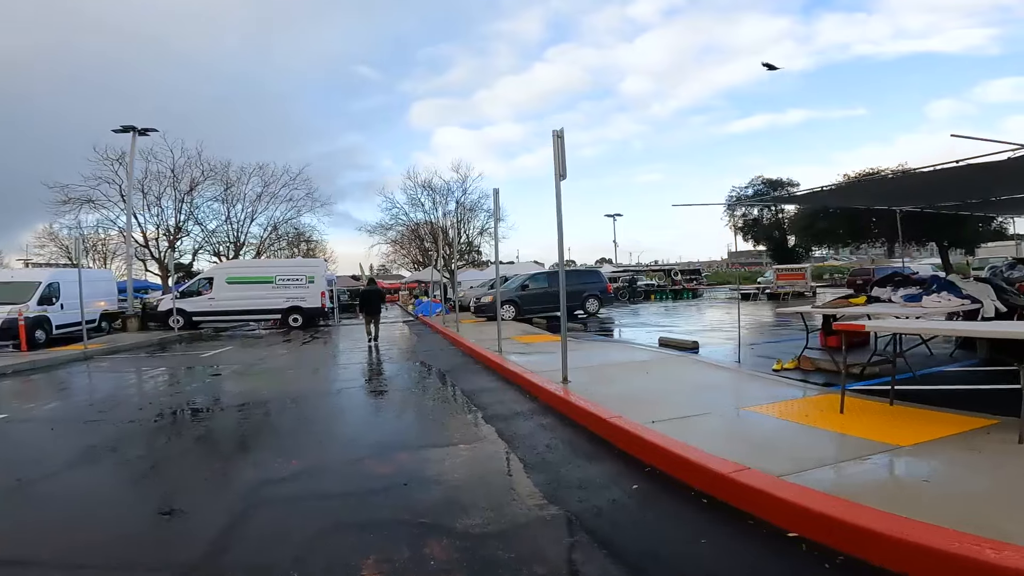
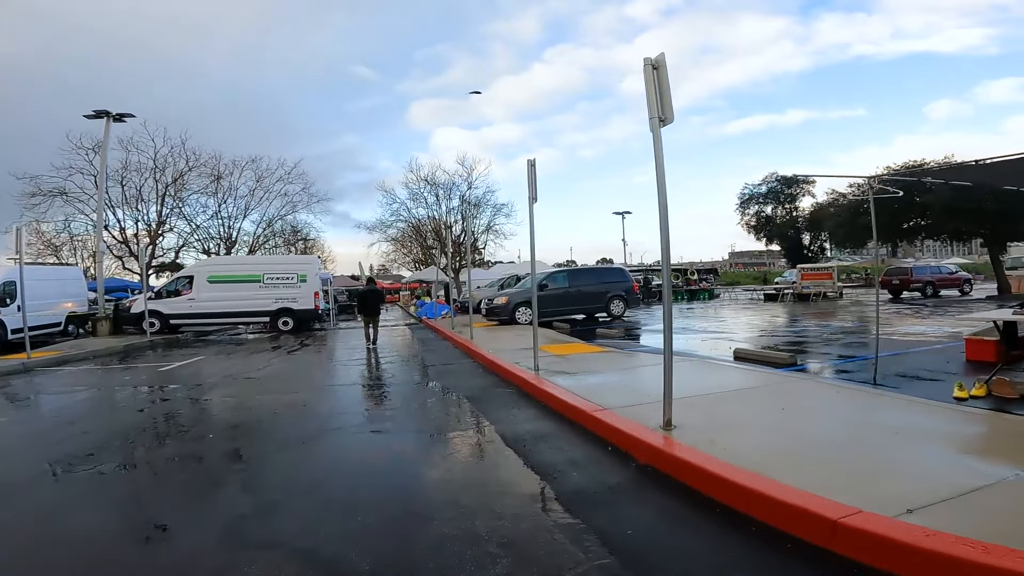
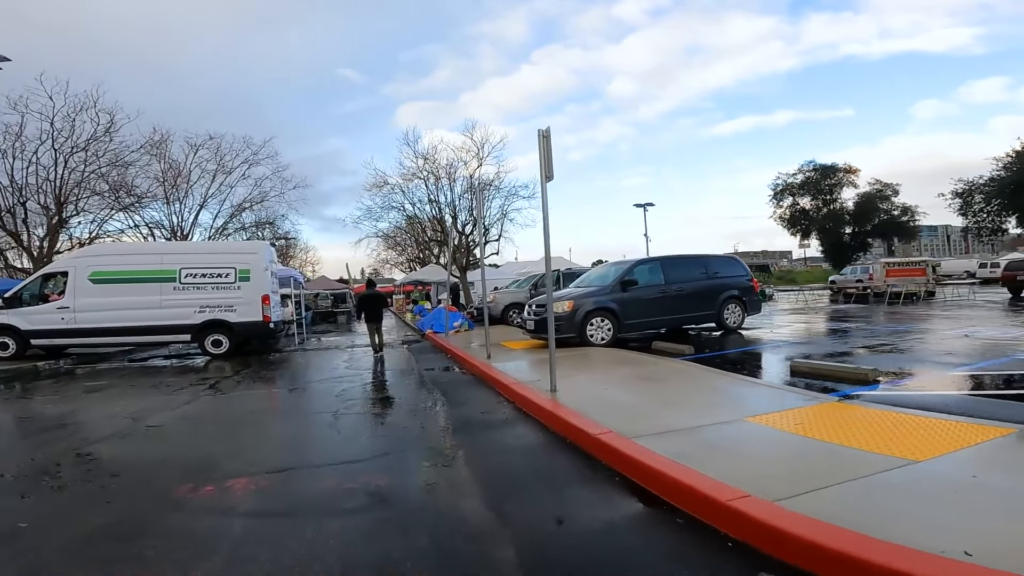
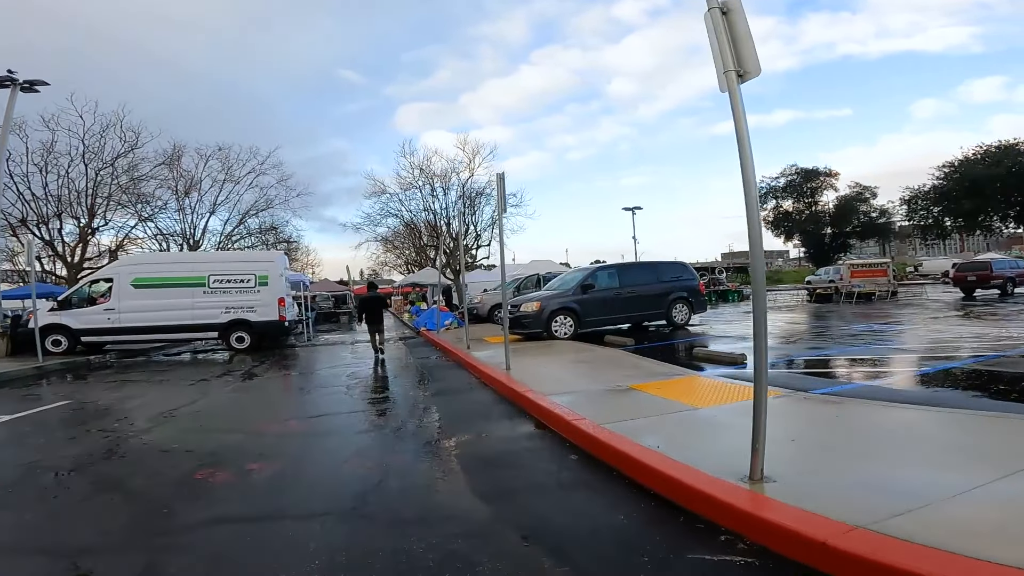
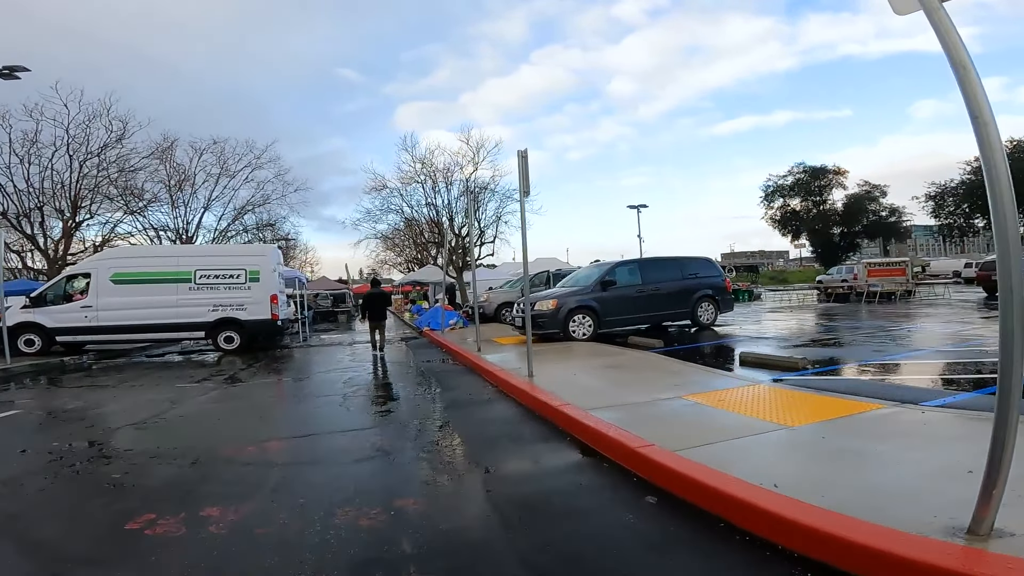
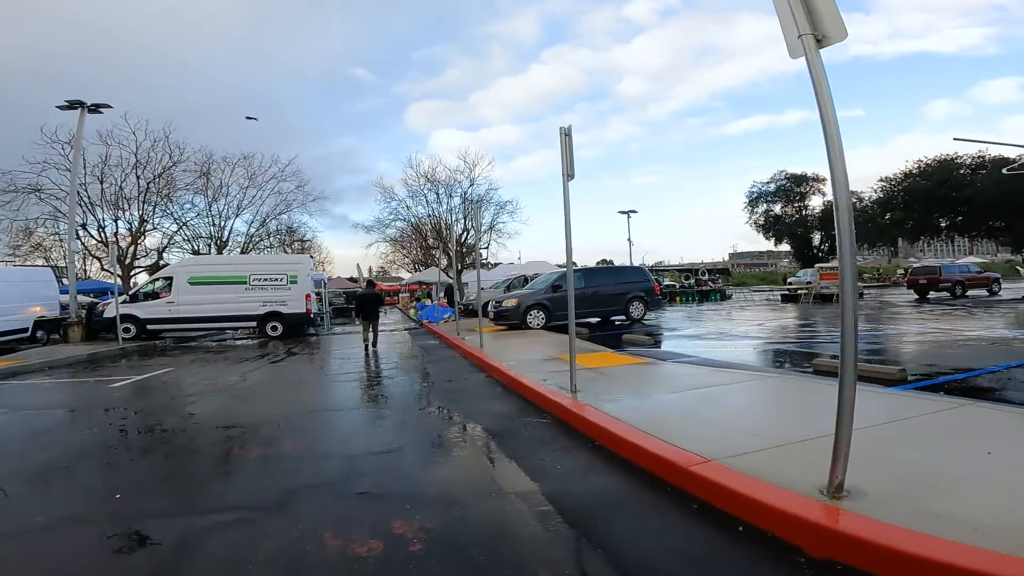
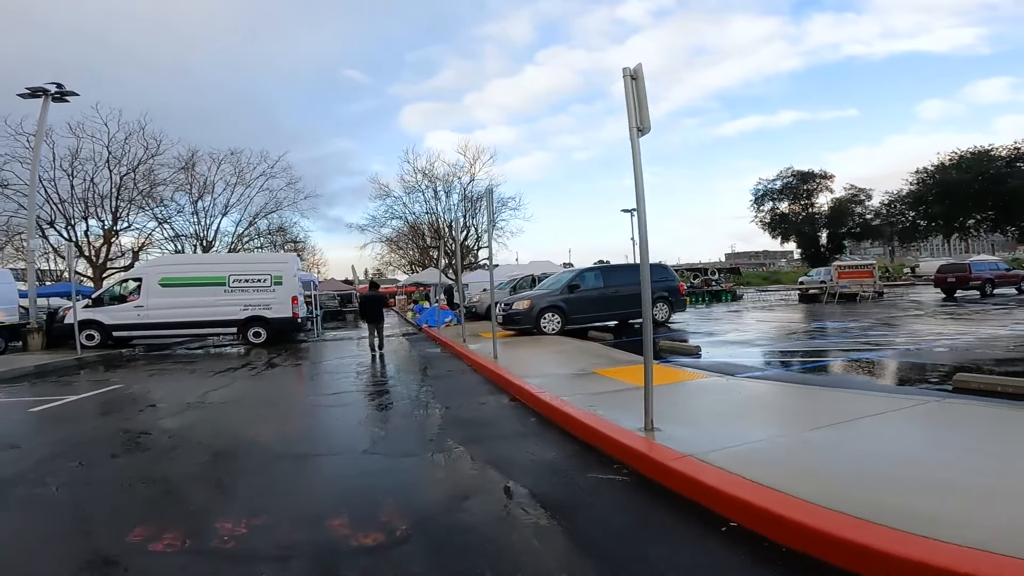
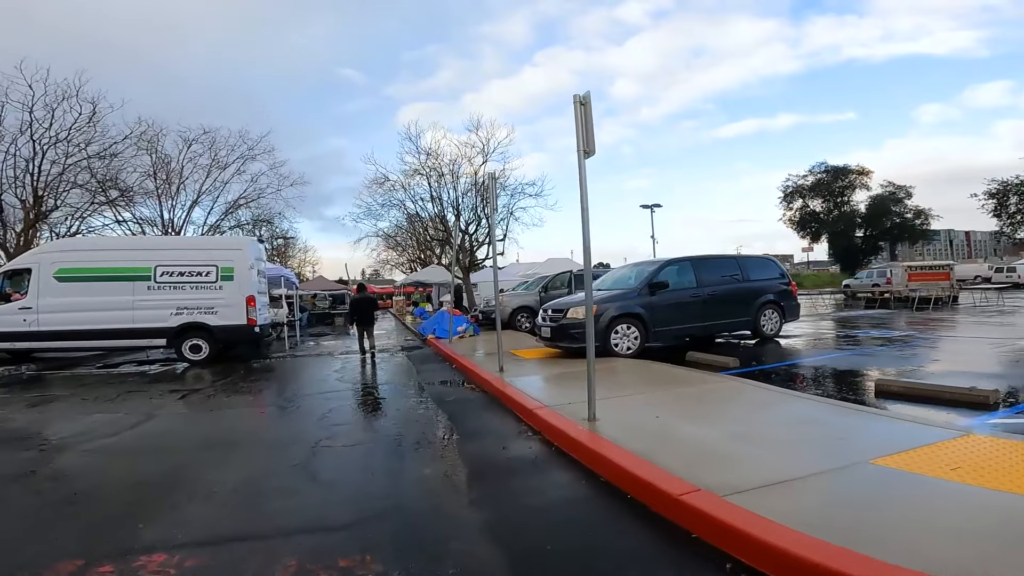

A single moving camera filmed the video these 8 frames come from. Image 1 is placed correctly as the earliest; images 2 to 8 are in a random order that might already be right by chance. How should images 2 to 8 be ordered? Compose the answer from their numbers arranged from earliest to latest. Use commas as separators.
2, 6, 7, 4, 5, 3, 8
